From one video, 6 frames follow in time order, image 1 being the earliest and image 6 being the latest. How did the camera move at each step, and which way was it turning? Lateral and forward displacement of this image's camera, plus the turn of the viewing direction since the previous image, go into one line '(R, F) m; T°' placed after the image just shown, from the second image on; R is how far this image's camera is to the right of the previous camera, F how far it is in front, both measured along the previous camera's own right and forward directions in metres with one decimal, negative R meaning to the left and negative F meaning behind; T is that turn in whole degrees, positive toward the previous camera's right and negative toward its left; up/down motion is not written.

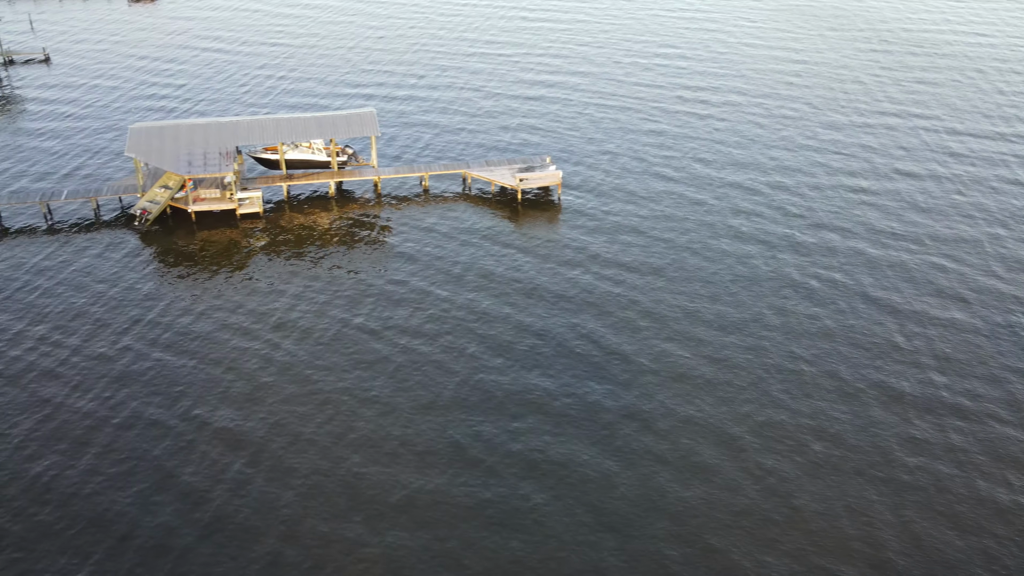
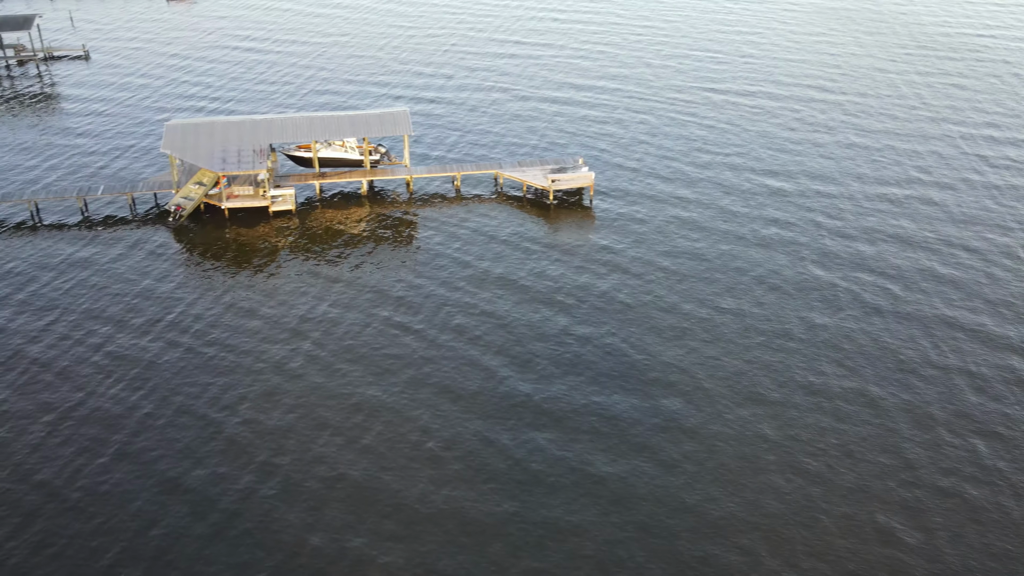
(+0.8, +0.5) m; -2°
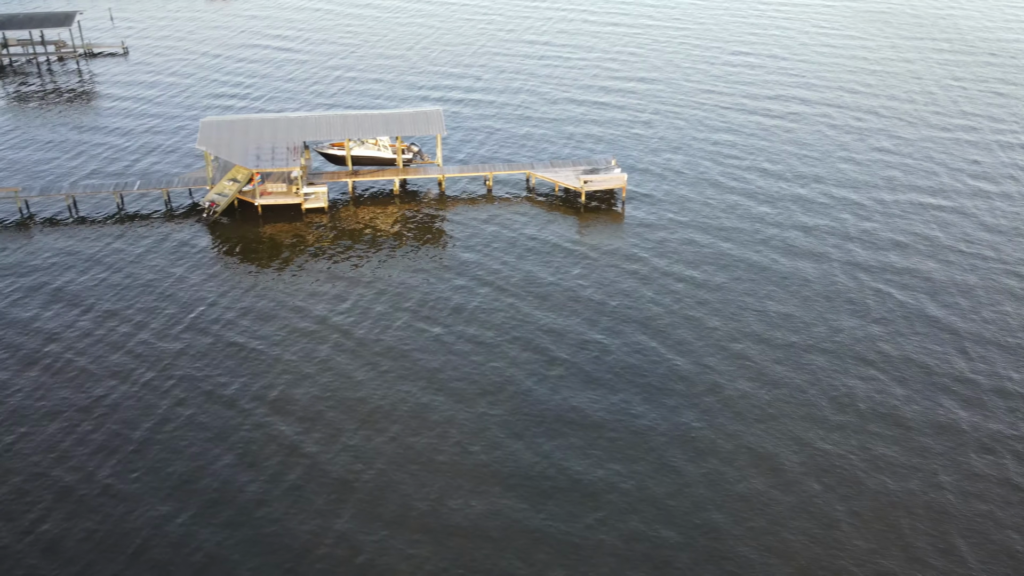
(+0.9, +0.3) m; -2°
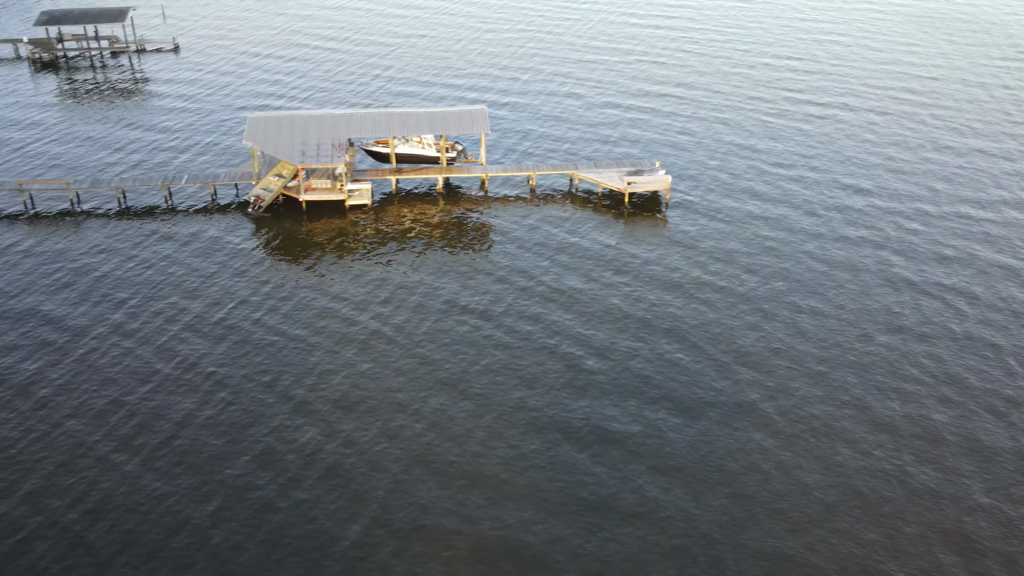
(+0.1, +0.5) m; -3°
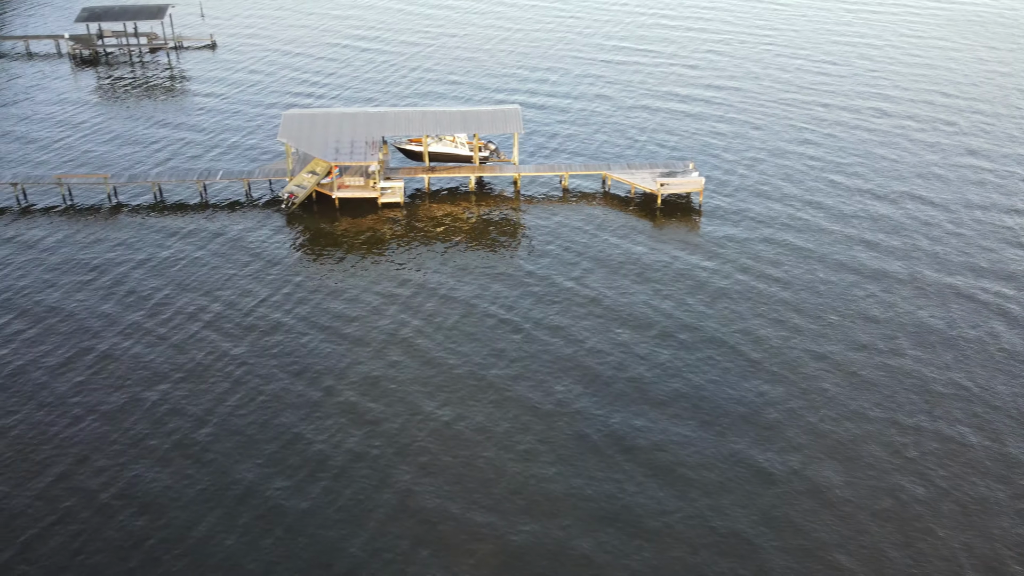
(+0.7, +0.1) m; -2°
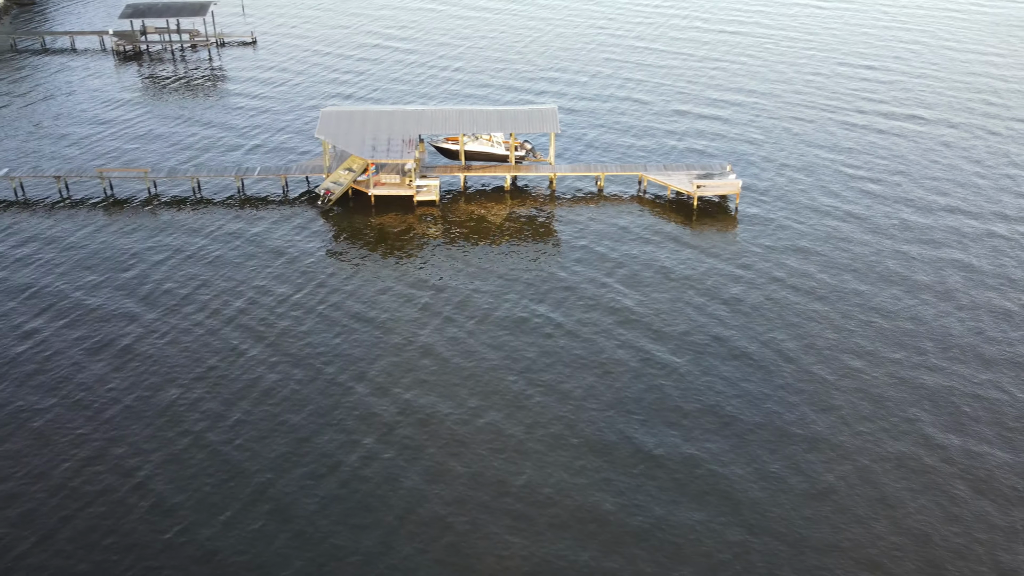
(+0.2, +0.3) m; -2°
